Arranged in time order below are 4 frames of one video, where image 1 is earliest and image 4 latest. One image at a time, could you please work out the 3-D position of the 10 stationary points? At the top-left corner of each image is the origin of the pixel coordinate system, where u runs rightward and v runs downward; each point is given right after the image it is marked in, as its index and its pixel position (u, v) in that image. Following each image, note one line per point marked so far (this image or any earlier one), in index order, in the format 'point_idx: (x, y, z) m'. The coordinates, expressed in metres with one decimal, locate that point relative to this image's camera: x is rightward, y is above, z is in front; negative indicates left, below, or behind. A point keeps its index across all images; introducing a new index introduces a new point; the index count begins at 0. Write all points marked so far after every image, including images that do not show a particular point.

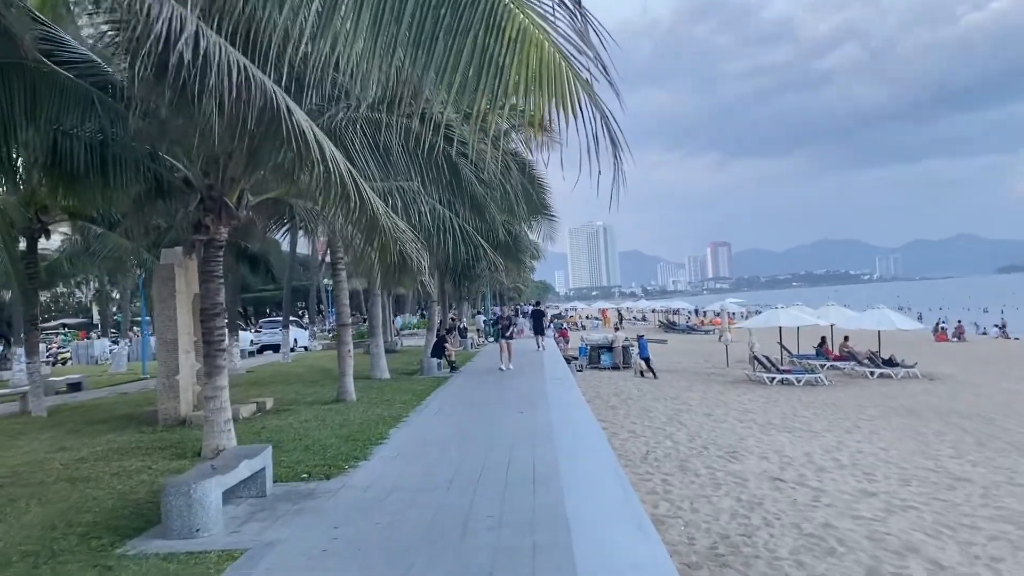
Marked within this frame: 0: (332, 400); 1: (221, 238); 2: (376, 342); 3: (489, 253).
0: (-2.9, -1.8, +13.9) m
1: (-3.1, +0.5, +9.1) m
2: (-2.9, -1.2, +18.1) m
3: (-0.5, +0.7, +16.9) m
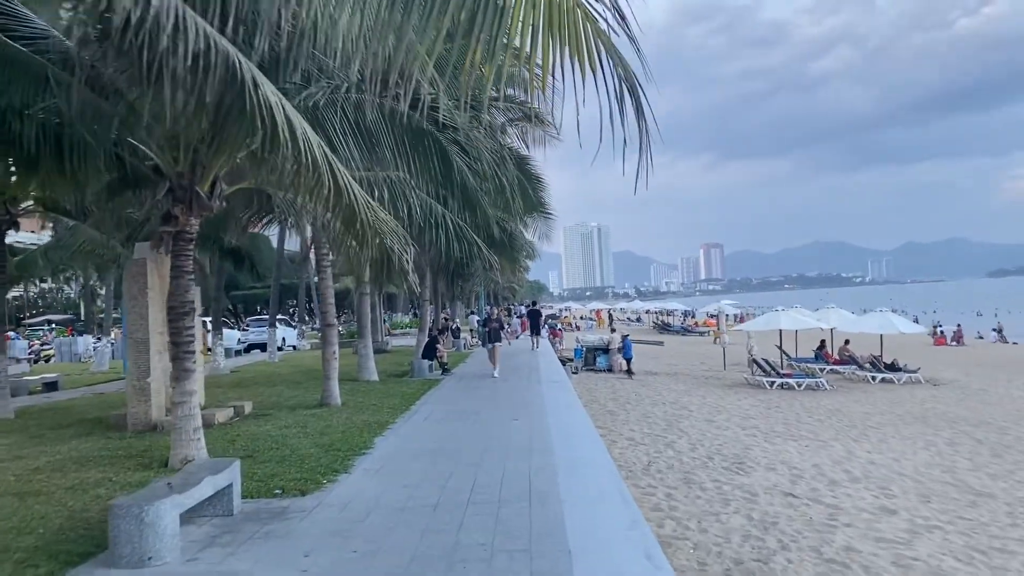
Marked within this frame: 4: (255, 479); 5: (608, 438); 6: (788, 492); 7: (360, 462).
0: (-3.0, -1.8, +13.2) m
1: (-3.1, +0.6, +8.4) m
2: (-3.0, -1.1, +17.4) m
3: (-0.6, +0.7, +16.2) m
4: (-2.3, -1.7, +7.8) m
5: (+1.4, -2.2, +12.3) m
6: (+3.0, -2.2, +9.4) m
7: (-1.5, -1.7, +8.6) m
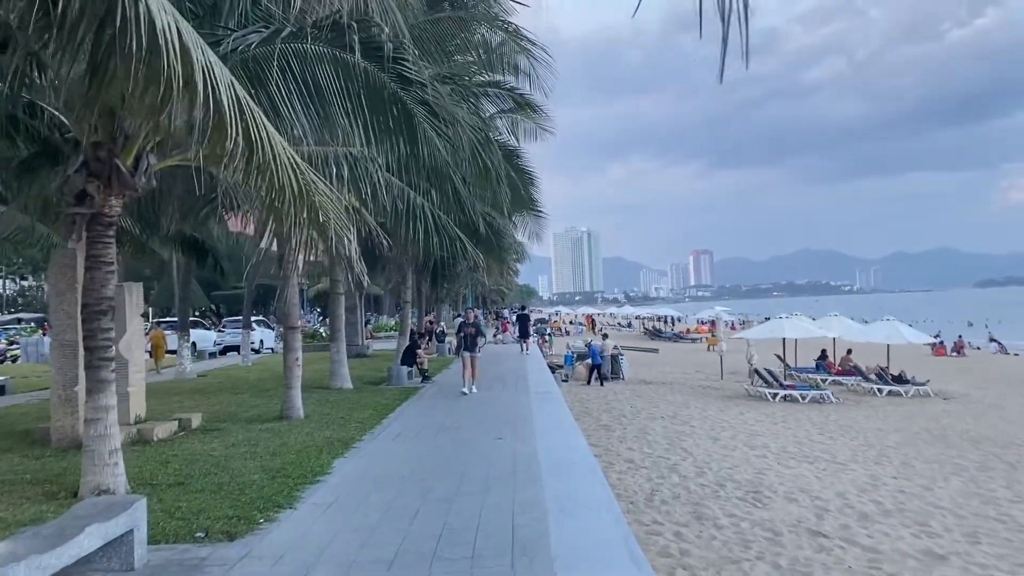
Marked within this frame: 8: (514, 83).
0: (-3.3, -1.8, +11.8) m
1: (-3.3, +0.6, +7.0) m
2: (-3.3, -1.1, +16.0) m
3: (-0.8, +0.7, +14.8) m
4: (-2.5, -1.7, +6.4) m
5: (+1.2, -2.2, +10.9) m
6: (+2.9, -2.3, +8.1) m
7: (-1.7, -1.7, +7.2) m
8: (+0.1, +4.0, +16.5) m
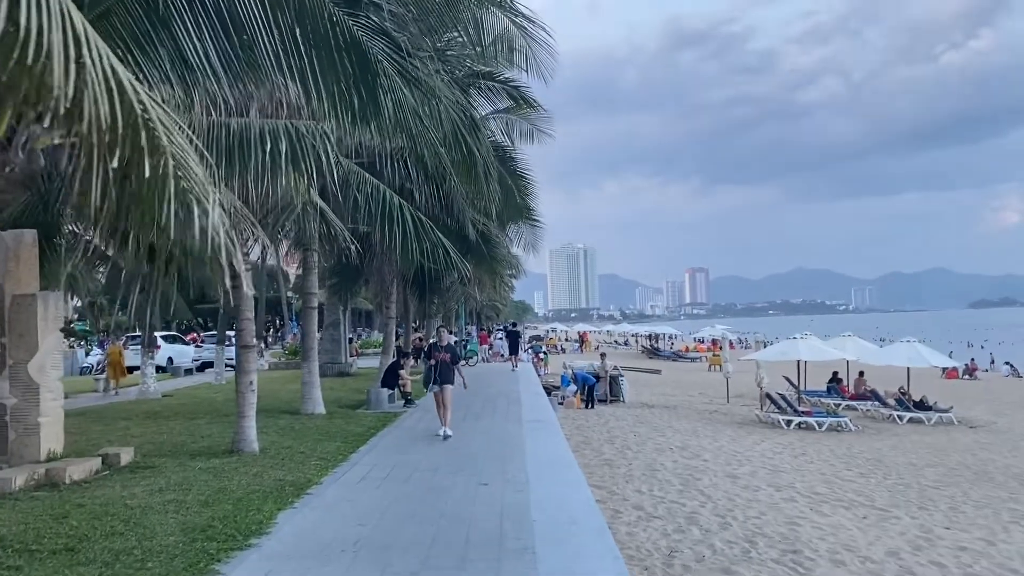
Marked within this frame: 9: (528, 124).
0: (-3.4, -1.9, +10.1) m
1: (-3.4, +0.6, +5.4) m
2: (-3.4, -1.3, +14.3) m
3: (-0.9, +0.5, +13.2) m
4: (-2.6, -1.7, +4.7) m
5: (+1.0, -2.4, +9.3) m
6: (+2.8, -2.4, +6.4) m
7: (-1.8, -1.8, +5.5) m
8: (0.0, +3.7, +15.0) m
9: (+0.3, +3.3, +17.5) m
